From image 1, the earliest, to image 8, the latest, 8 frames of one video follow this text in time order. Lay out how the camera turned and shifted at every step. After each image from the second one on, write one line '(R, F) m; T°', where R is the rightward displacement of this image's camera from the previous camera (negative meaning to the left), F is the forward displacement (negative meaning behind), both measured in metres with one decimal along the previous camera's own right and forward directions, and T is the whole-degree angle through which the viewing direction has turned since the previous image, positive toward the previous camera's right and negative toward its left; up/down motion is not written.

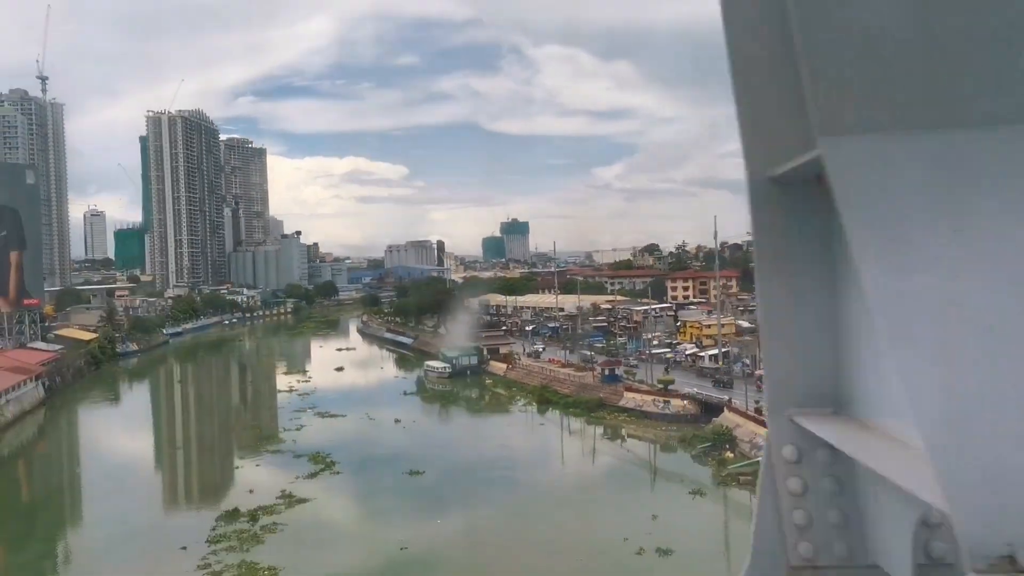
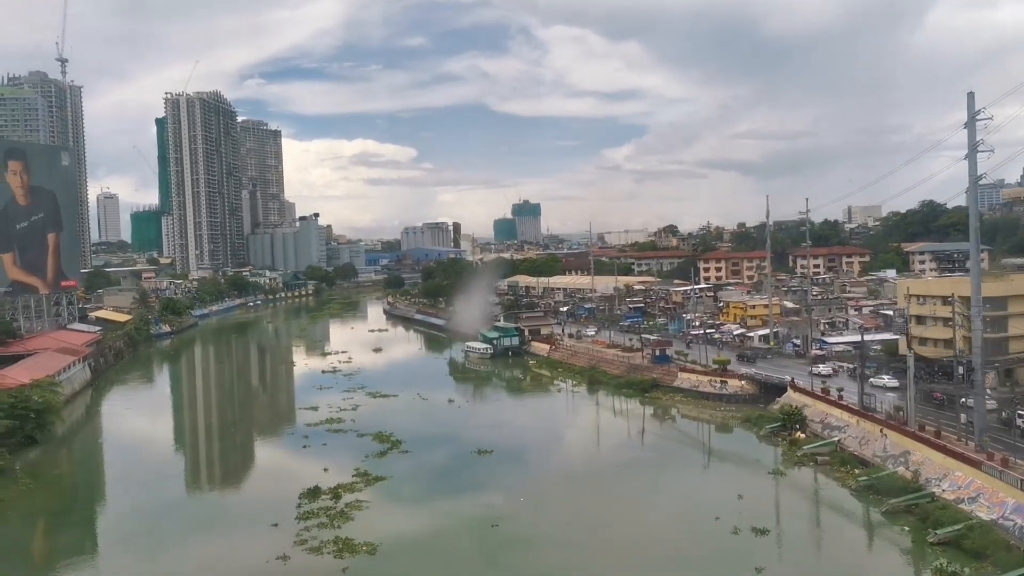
(-0.9, 0.0) m; -1°
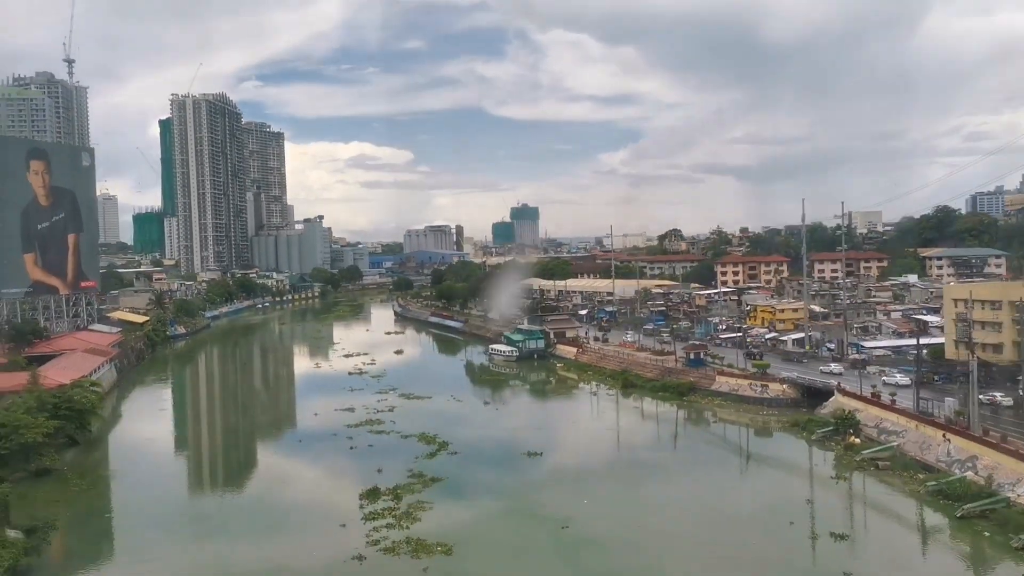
(-0.8, 0.0) m; 0°
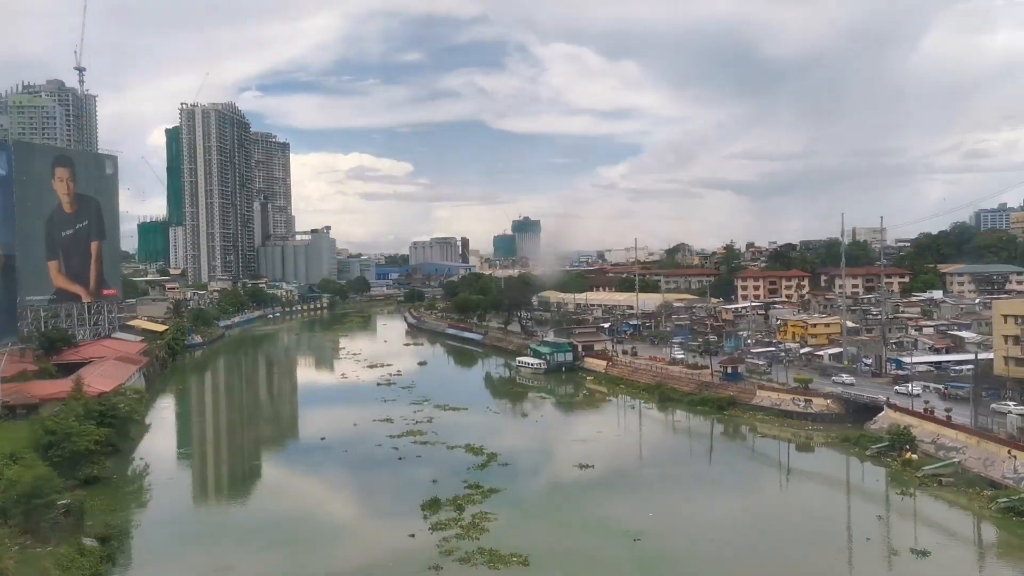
(-0.8, 0.0) m; 0°
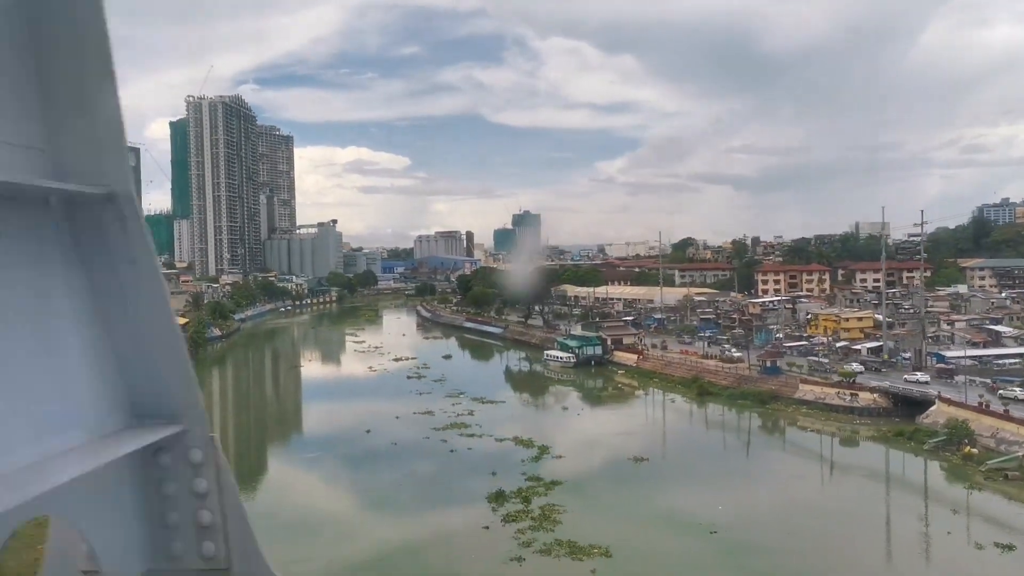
(-0.9, 0.0) m; 0°
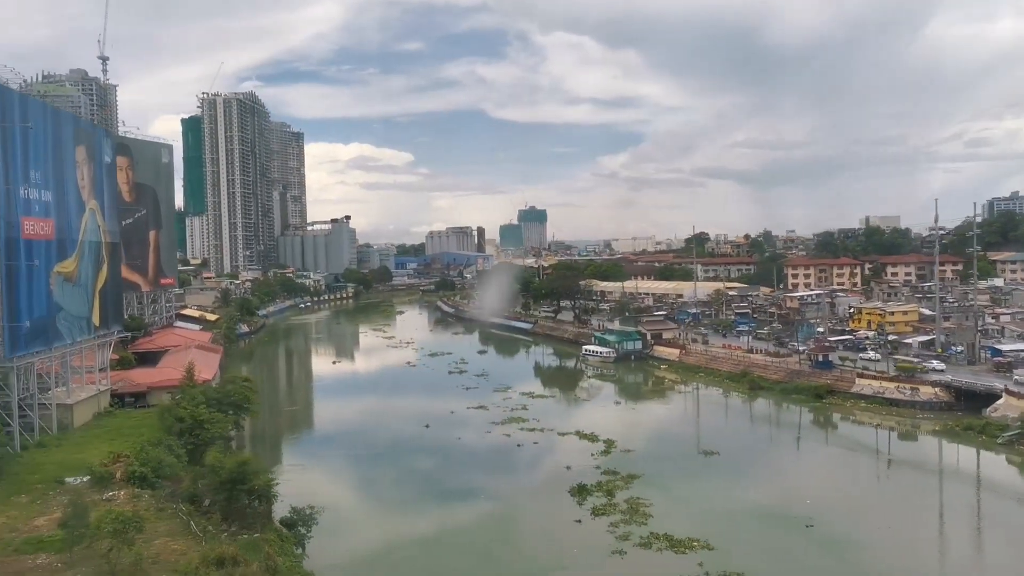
(-1.0, 0.0) m; 0°
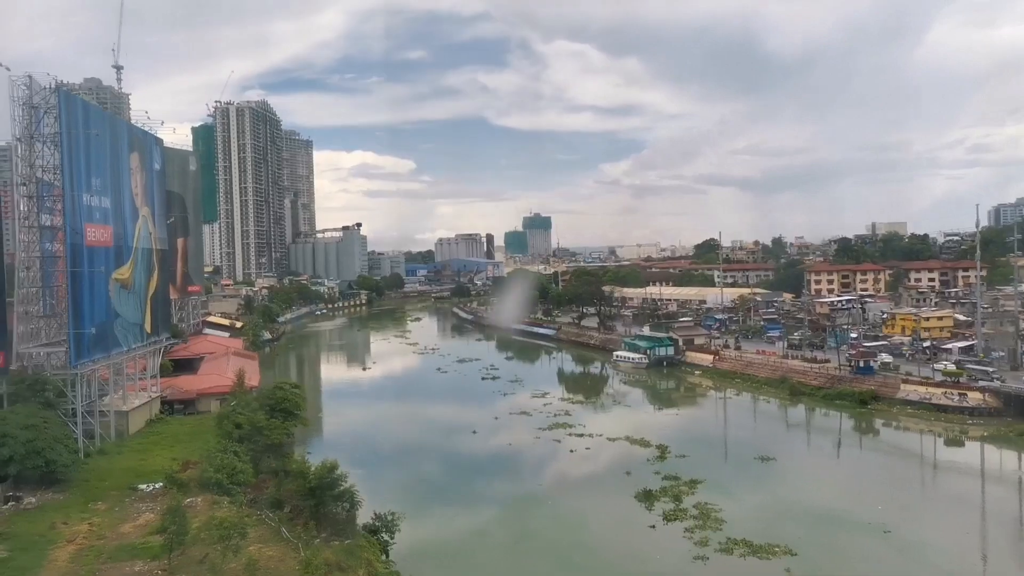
(-0.8, 0.0) m; 0°
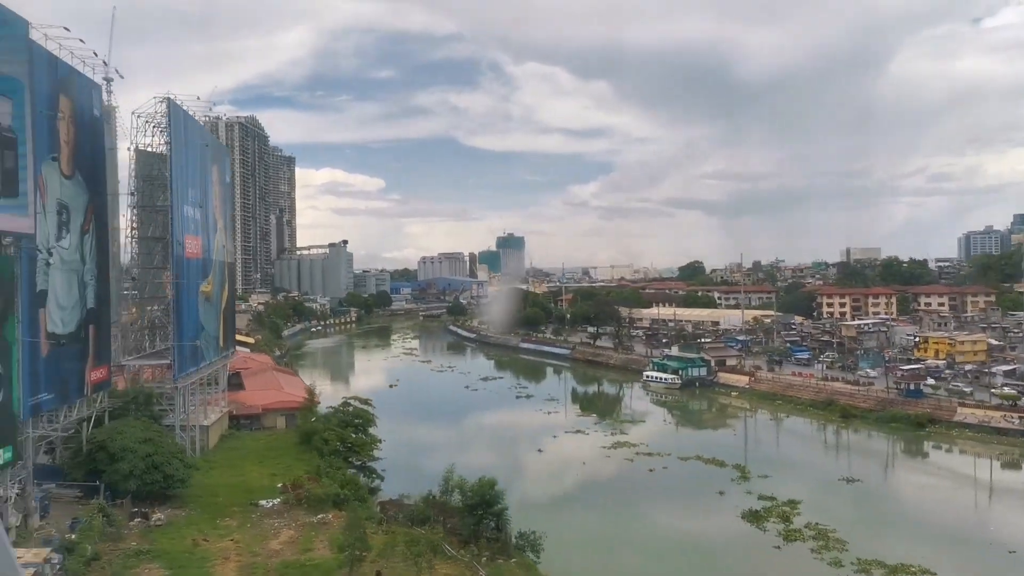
(-1.8, 0.0) m; +2°
